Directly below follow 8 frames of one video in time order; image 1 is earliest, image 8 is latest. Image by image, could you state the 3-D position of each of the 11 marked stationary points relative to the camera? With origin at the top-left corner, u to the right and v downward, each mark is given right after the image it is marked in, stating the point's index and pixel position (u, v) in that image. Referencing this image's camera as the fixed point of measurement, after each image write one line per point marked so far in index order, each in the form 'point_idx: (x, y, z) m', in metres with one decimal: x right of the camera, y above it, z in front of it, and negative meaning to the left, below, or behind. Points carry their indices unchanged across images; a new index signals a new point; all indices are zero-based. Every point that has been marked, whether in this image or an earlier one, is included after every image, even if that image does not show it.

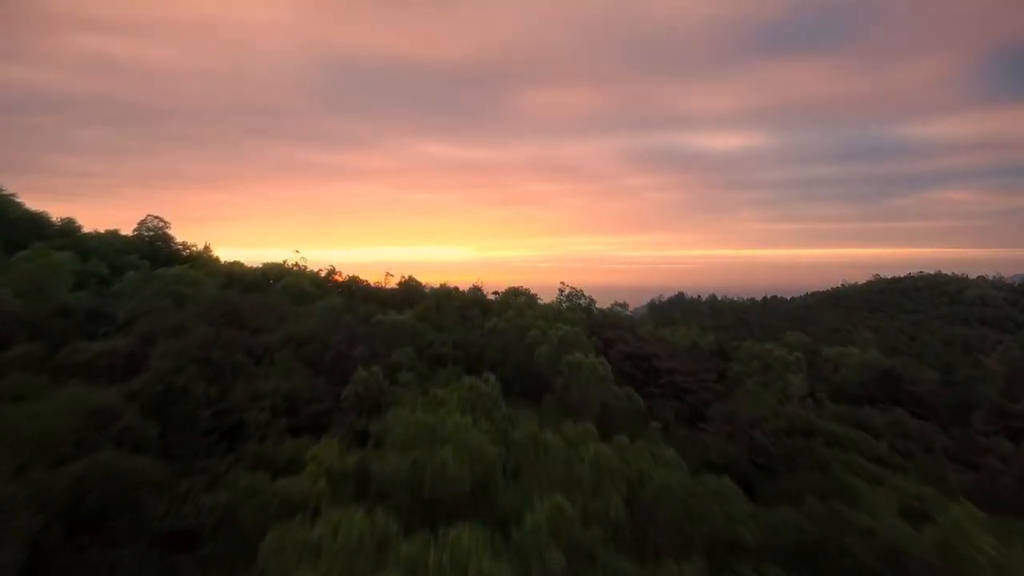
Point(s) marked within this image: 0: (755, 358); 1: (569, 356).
0: (+4.3, -1.2, +15.0) m
1: (+0.7, -0.9, +10.5) m
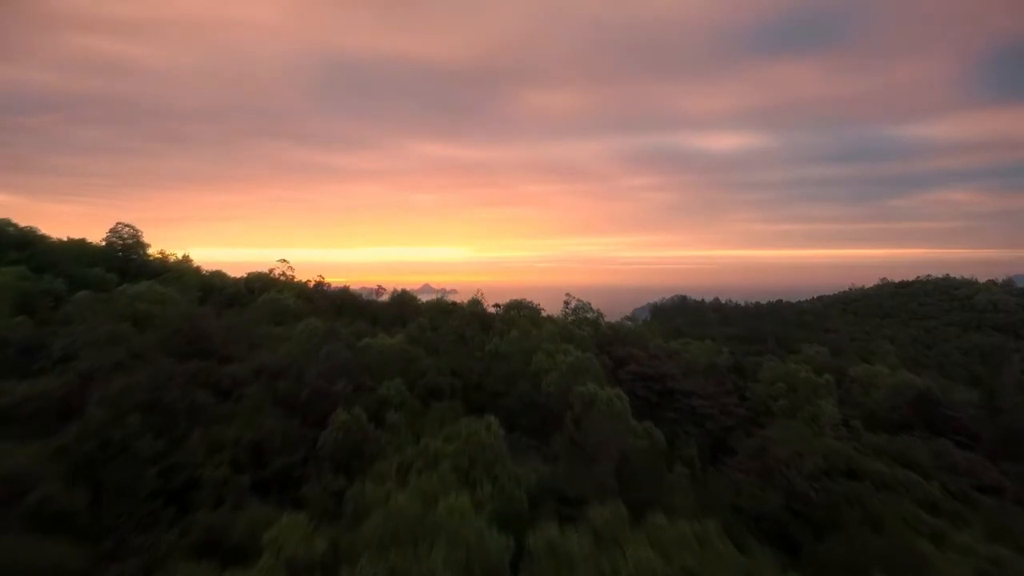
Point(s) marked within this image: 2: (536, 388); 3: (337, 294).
0: (+4.3, -1.5, +13.8) m
1: (+0.8, -1.1, +9.3) m
2: (+0.3, -1.2, +9.8) m
3: (-3.2, -0.2, +15.4) m
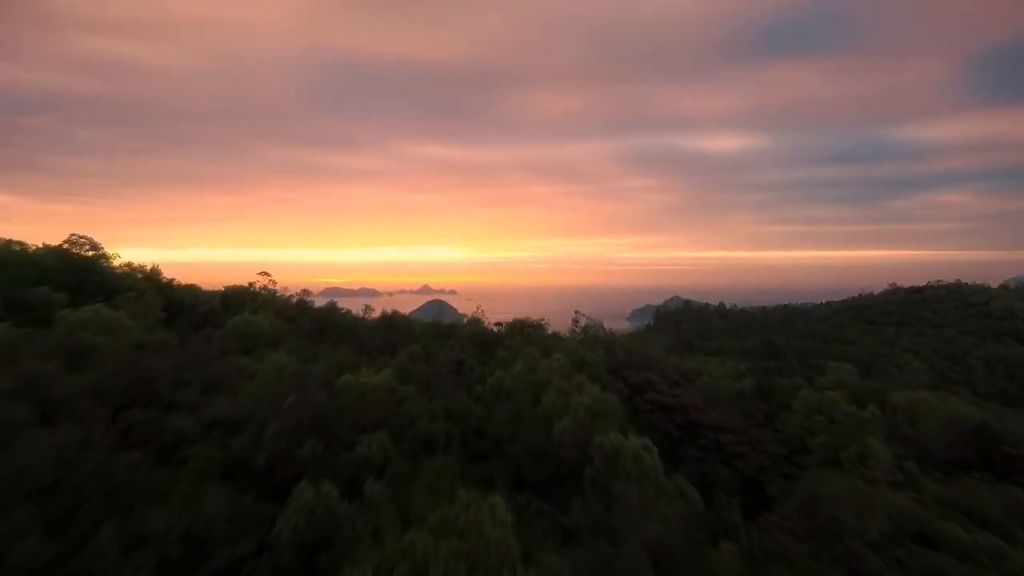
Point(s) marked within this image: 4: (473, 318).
0: (+4.4, -1.8, +12.3) m
1: (+0.8, -1.4, +7.8) m
2: (+0.3, -1.4, +8.3) m
3: (-3.1, -0.5, +13.9) m
4: (-0.7, -0.6, +15.2) m
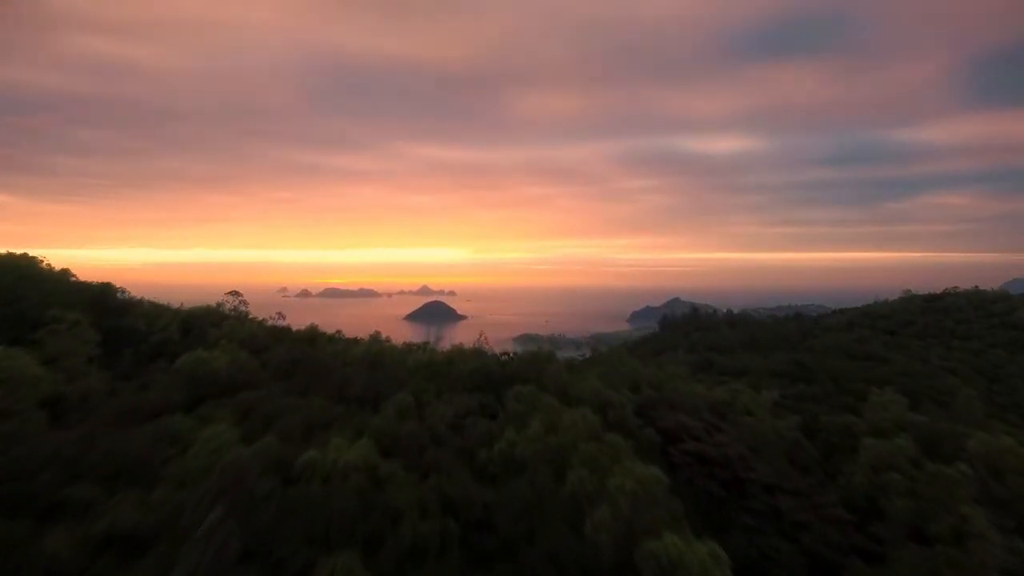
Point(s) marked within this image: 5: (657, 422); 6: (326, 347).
0: (+4.5, -2.1, +10.3) m
1: (+1.0, -1.7, +5.8) m
2: (+0.5, -1.8, +6.3) m
3: (-3.0, -0.8, +11.9) m
4: (-0.6, -1.0, +13.2) m
5: (+1.9, -1.7, +11.1) m
6: (-2.6, -0.8, +12.2) m
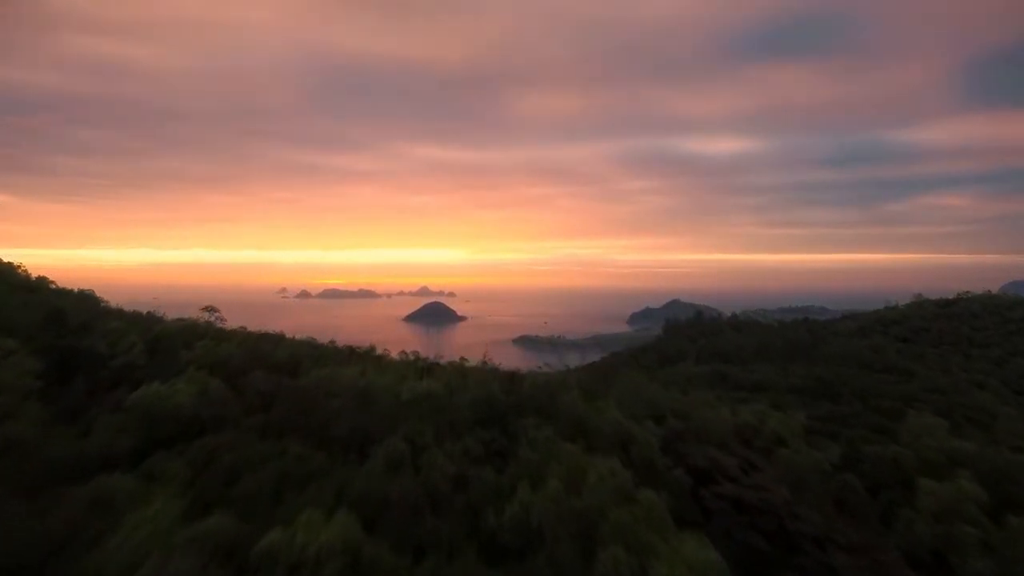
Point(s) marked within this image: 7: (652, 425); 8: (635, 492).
0: (+4.6, -2.3, +8.9) m
1: (+1.1, -1.9, +4.4) m
2: (+0.6, -2.0, +4.9) m
3: (-2.9, -1.0, +10.5) m
4: (-0.5, -1.2, +11.8) m
5: (+2.0, -2.0, +9.7) m
6: (-2.5, -1.1, +10.8) m
7: (+1.7, -1.7, +10.2) m
8: (+1.0, -1.6, +6.6) m
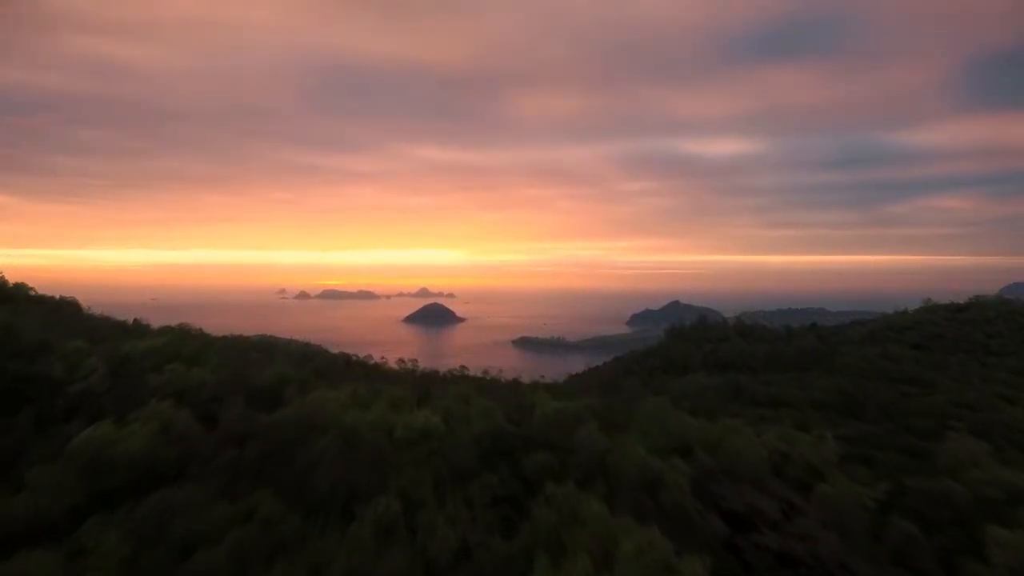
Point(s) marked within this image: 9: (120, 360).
0: (+4.7, -2.5, +7.7) m
1: (+1.2, -2.1, +3.3) m
2: (+0.7, -2.2, +3.7) m
3: (-2.8, -1.2, +9.3) m
4: (-0.4, -1.4, +10.6) m
5: (+2.1, -2.1, +8.5) m
6: (-2.4, -1.2, +9.6) m
7: (+1.8, -1.8, +9.0) m
8: (+1.1, -1.8, +5.4) m
9: (-4.6, -0.8, +10.1) m
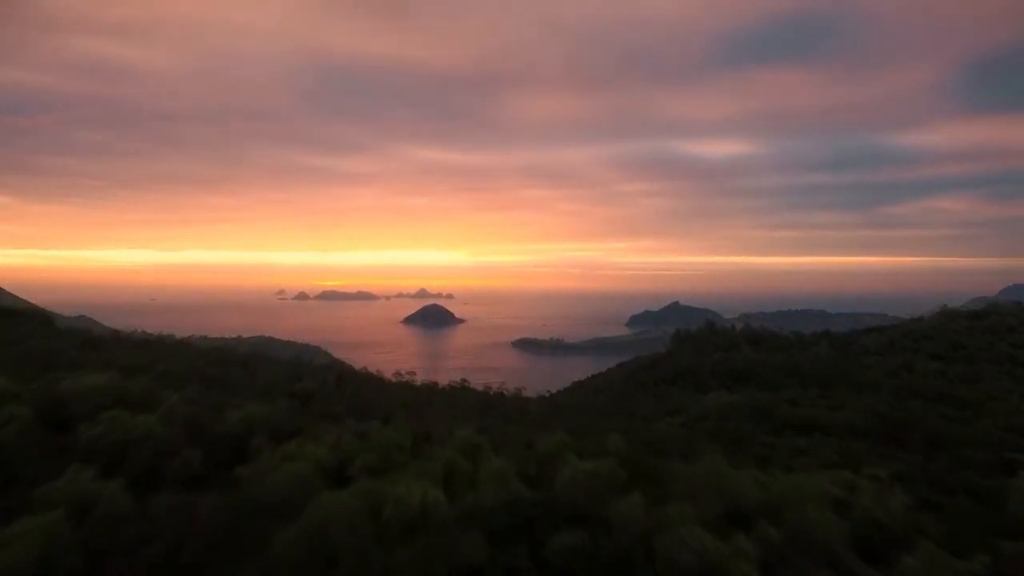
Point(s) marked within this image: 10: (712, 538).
0: (+4.9, -2.8, +5.9) m
1: (+1.3, -2.4, +1.4) m
2: (+0.8, -2.4, +1.9) m
3: (-2.6, -1.5, +7.5) m
4: (-0.2, -1.6, +8.8) m
5: (+2.2, -2.4, +6.7) m
6: (-2.3, -1.5, +7.8) m
7: (+1.9, -2.1, +7.2) m
8: (+1.2, -2.0, +3.6) m
9: (-4.5, -1.1, +8.3) m
10: (+1.6, -2.0, +6.9) m
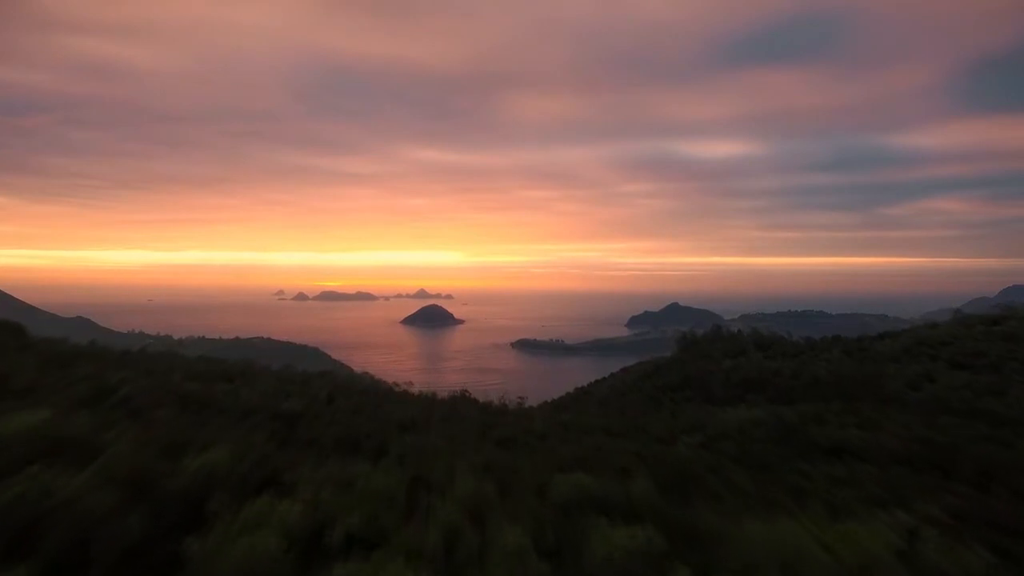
0: (+5.0, -3.0, +4.4) m
1: (+1.5, -2.6, -0.1) m
2: (+1.0, -2.6, +0.4) m
3: (-2.5, -1.7, +6.0) m
4: (-0.1, -1.8, +7.3) m
5: (+2.4, -2.6, +5.2) m
6: (-2.2, -1.7, +6.3) m
7: (+2.1, -2.3, +5.7) m
8: (+1.3, -2.3, +2.1) m
9: (-4.3, -1.3, +6.8) m
10: (+1.7, -2.2, +5.3) m
